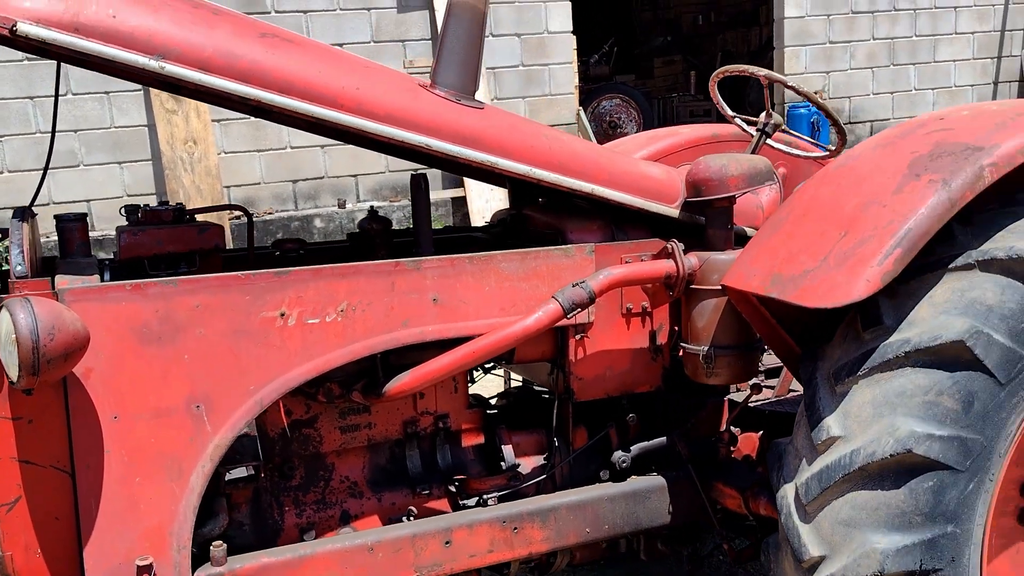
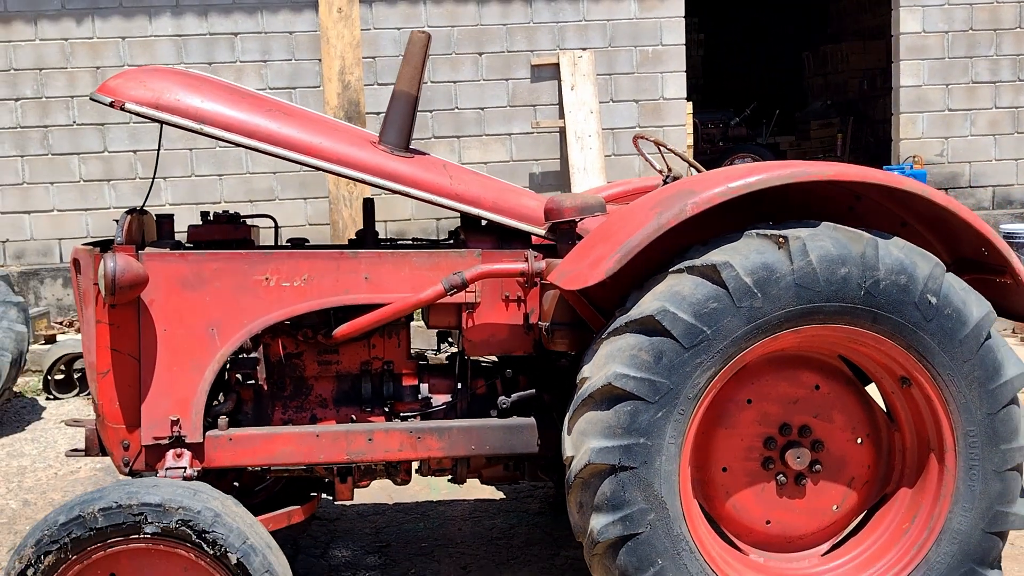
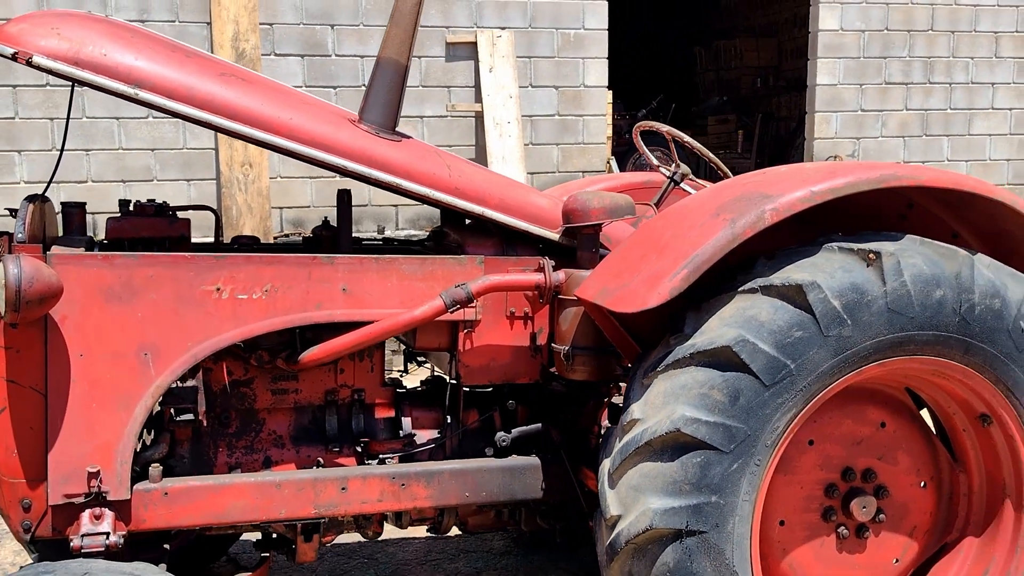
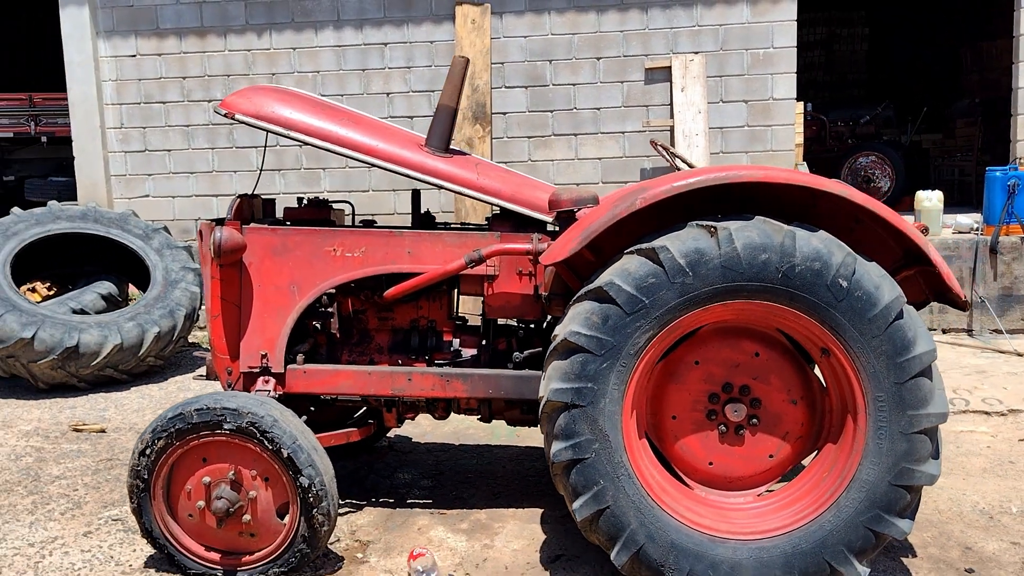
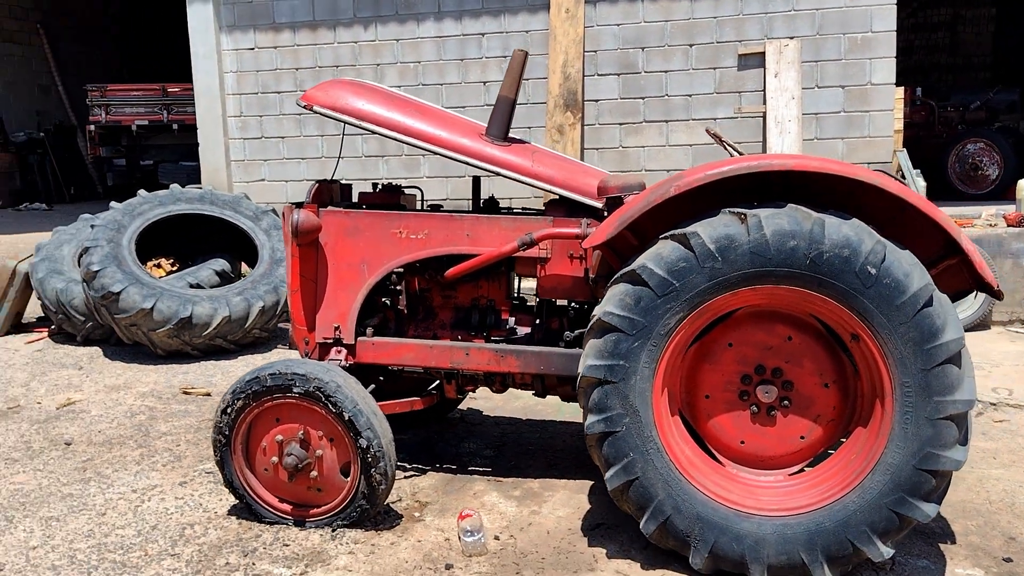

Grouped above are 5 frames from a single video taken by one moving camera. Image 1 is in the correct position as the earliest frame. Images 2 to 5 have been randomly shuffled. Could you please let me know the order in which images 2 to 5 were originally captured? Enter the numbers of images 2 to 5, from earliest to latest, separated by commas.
3, 2, 4, 5
